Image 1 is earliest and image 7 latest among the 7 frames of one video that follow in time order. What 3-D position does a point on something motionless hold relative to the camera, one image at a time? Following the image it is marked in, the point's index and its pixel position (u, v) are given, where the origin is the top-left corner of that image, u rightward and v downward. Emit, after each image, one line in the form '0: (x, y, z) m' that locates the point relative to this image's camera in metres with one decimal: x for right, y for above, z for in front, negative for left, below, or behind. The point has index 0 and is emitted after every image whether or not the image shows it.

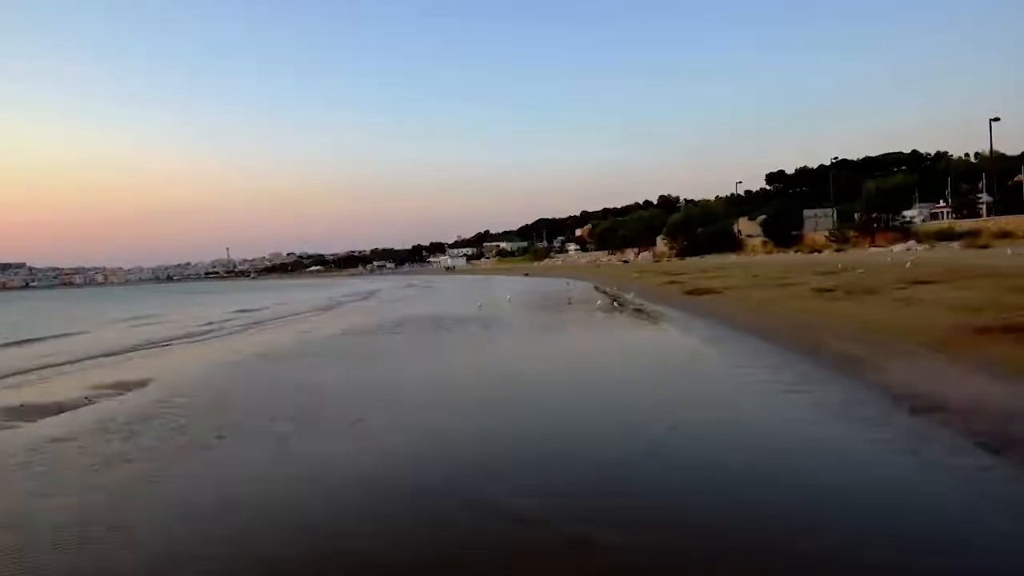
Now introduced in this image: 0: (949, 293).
0: (+11.4, 0.0, +20.0) m
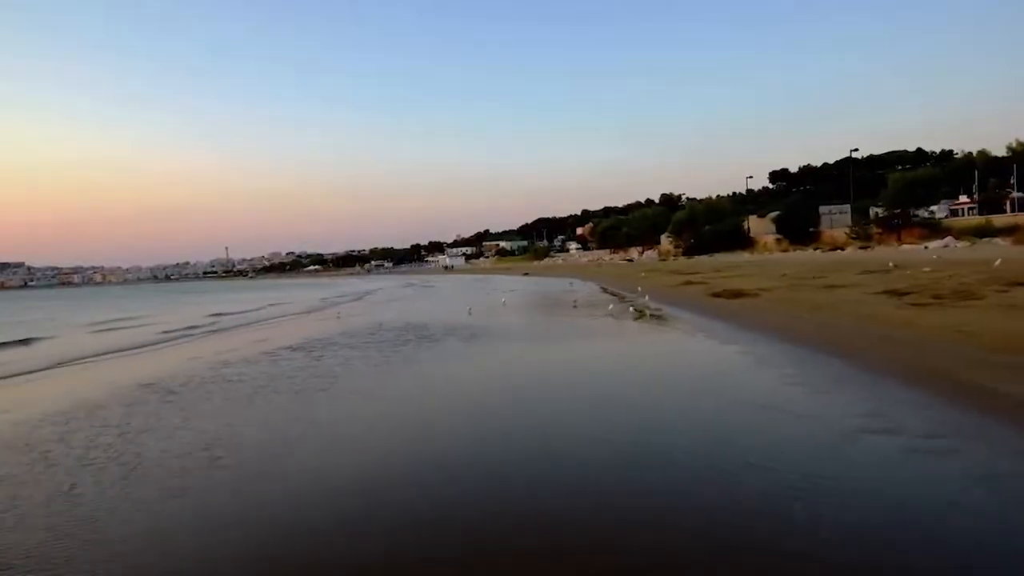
0: (+11.3, -0.1, +17.9) m
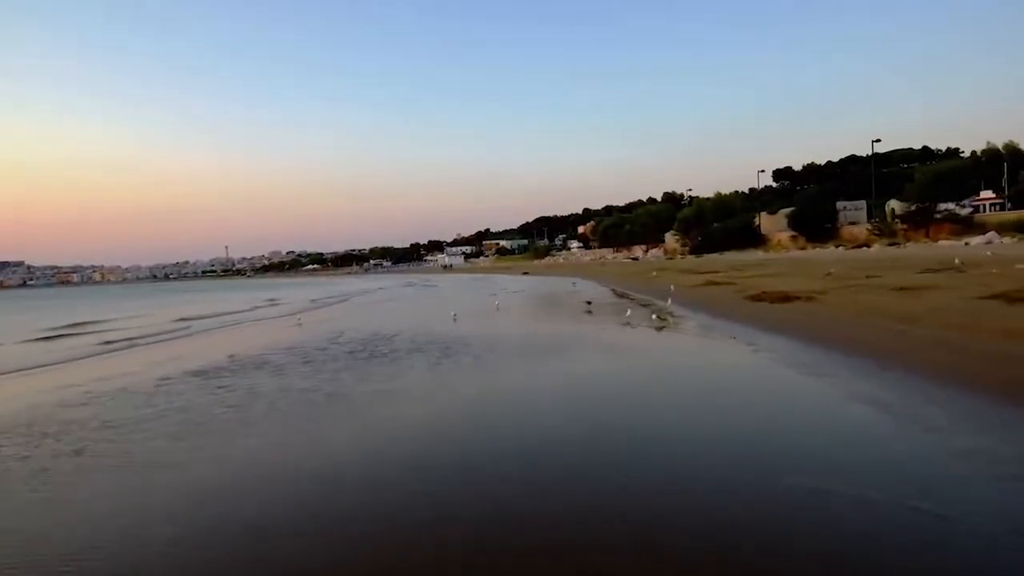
0: (+11.2, -0.1, +16.0) m
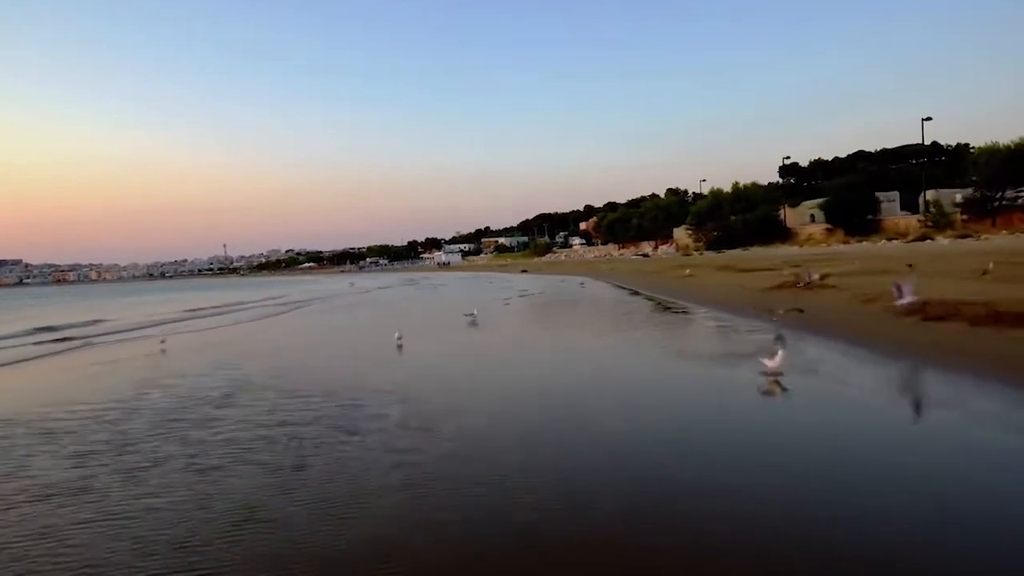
0: (+11.1, -0.1, +12.2) m
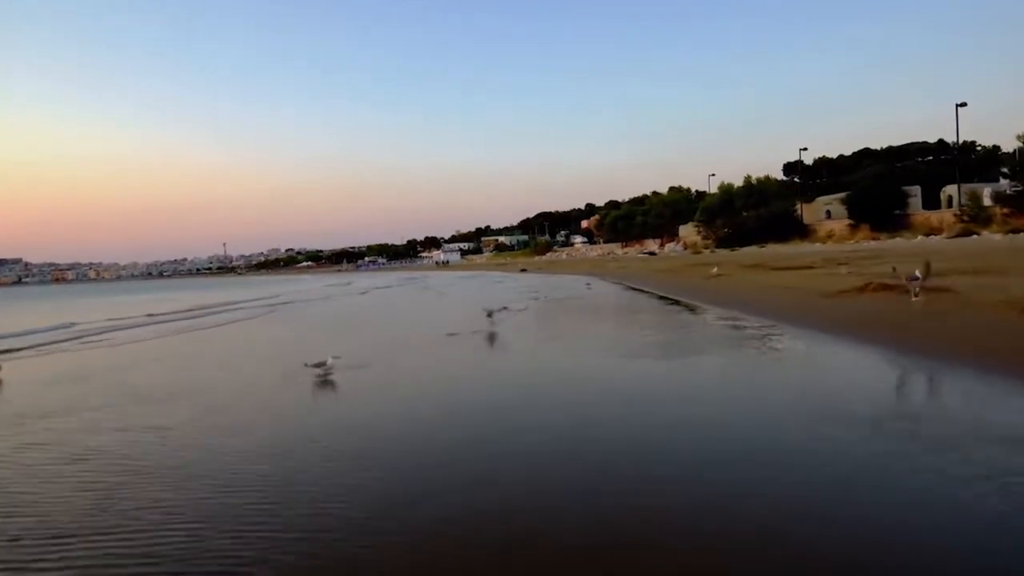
0: (+11.0, -0.1, +10.2) m
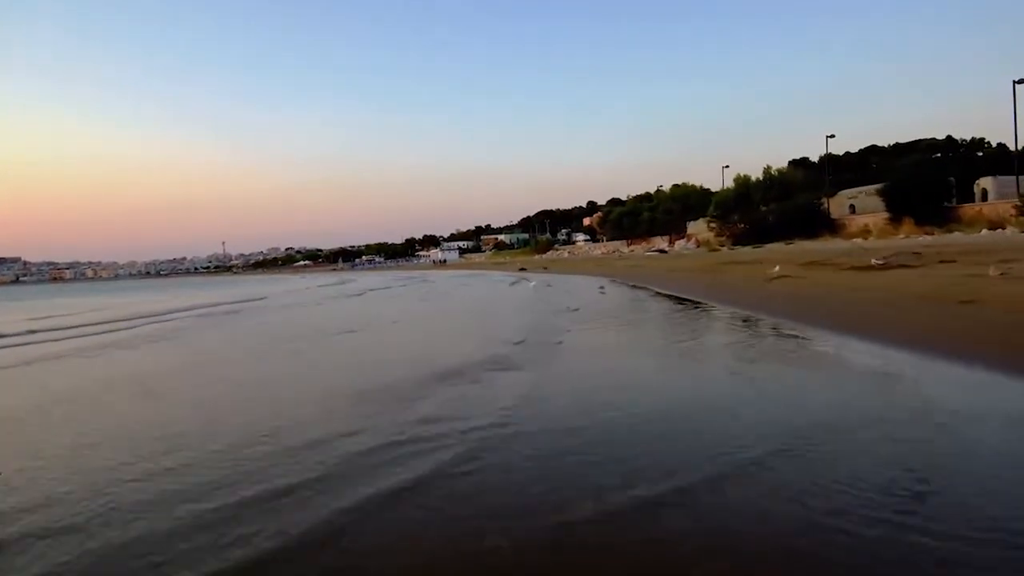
0: (+10.9, -0.2, +7.4) m
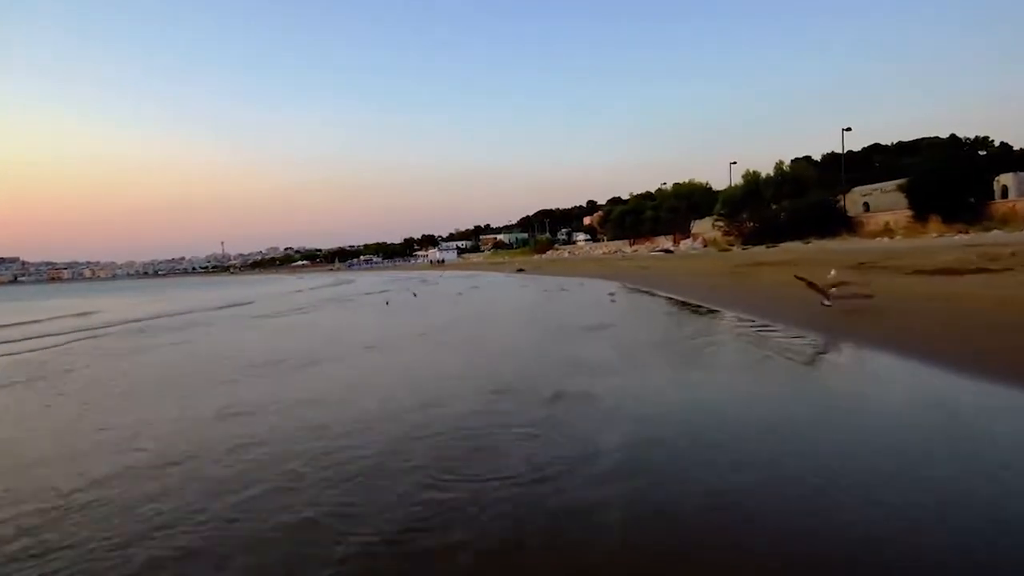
0: (+10.8, -0.3, +5.9) m
